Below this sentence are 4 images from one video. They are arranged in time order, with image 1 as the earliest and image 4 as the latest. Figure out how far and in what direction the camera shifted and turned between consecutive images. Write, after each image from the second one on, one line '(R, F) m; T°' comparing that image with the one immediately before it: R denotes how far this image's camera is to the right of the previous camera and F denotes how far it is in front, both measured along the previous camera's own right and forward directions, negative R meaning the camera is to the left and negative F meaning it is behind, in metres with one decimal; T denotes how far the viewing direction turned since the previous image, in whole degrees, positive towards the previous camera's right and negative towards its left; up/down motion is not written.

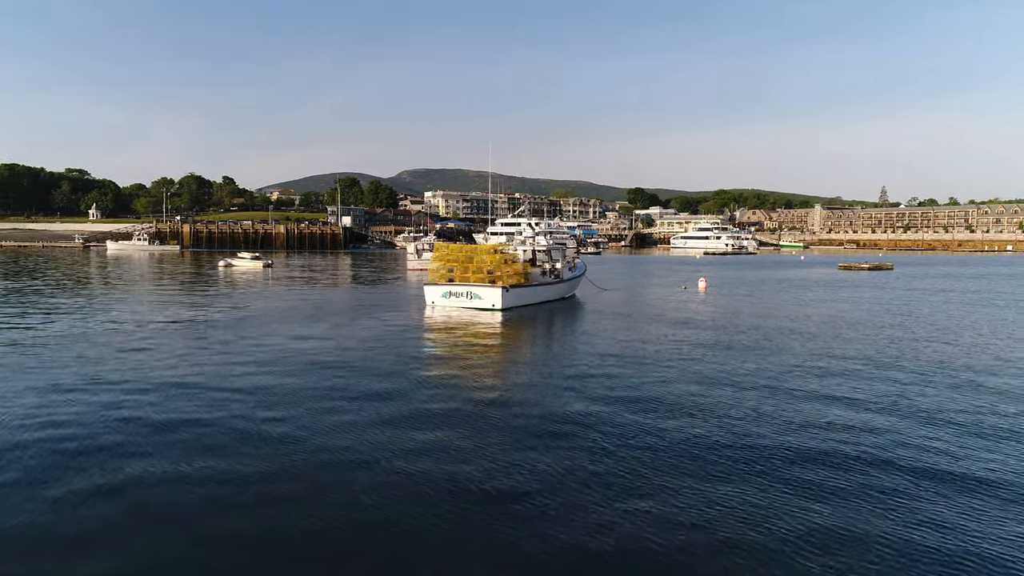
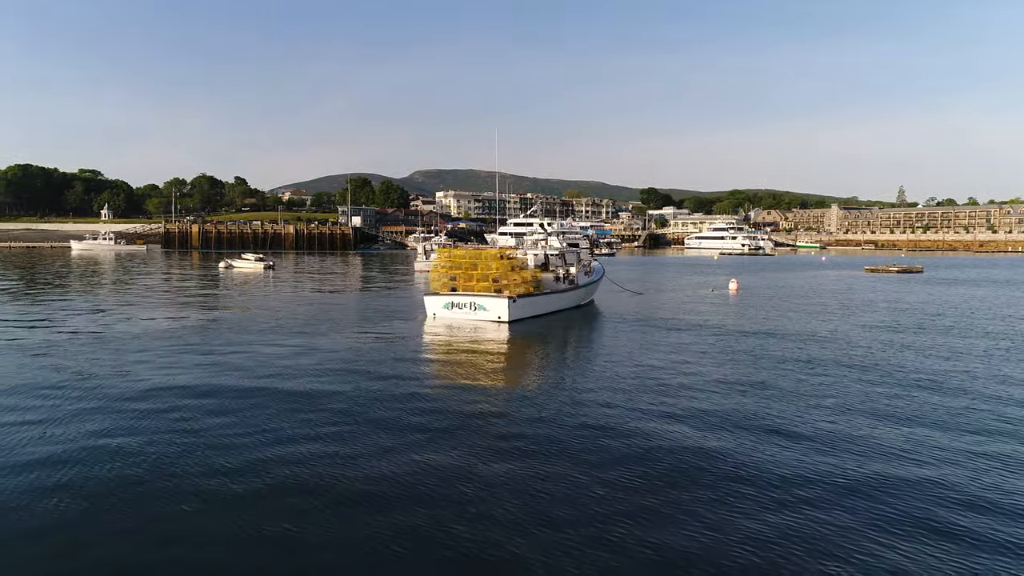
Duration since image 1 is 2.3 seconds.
(0.0, +1.8) m; -1°
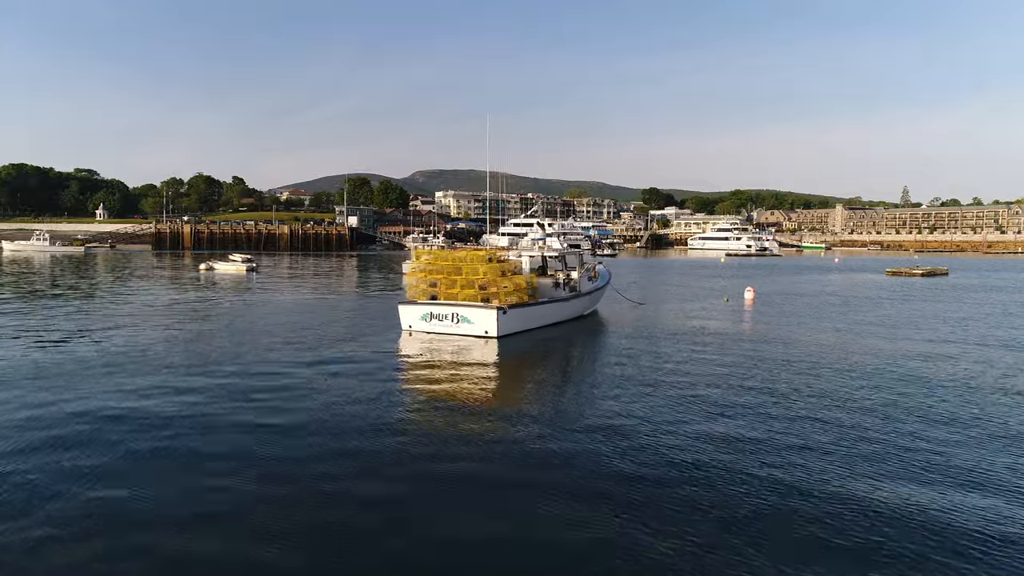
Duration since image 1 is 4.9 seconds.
(+0.3, +2.6) m; 0°
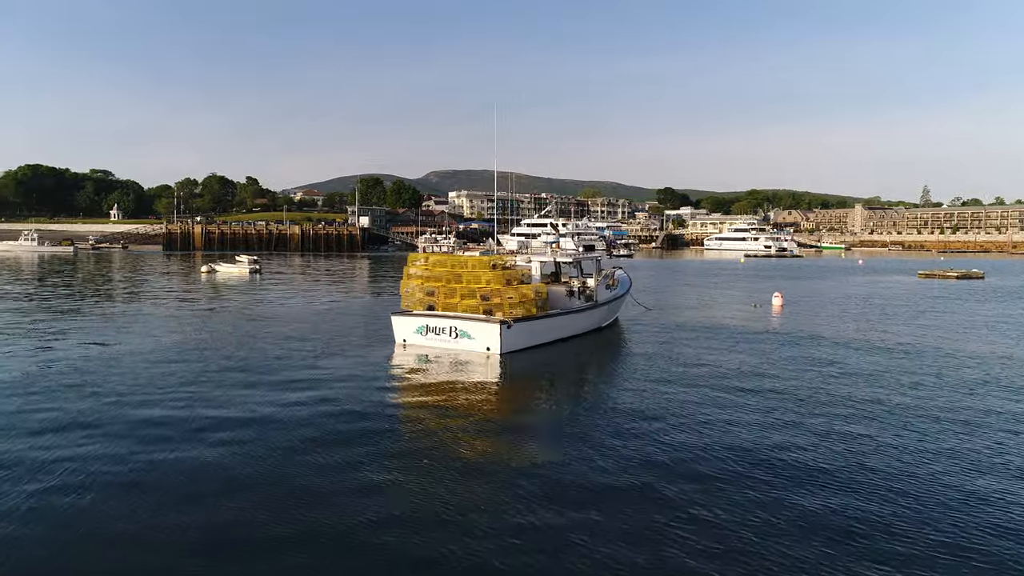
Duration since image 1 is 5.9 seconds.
(+0.1, +1.6) m; -1°
